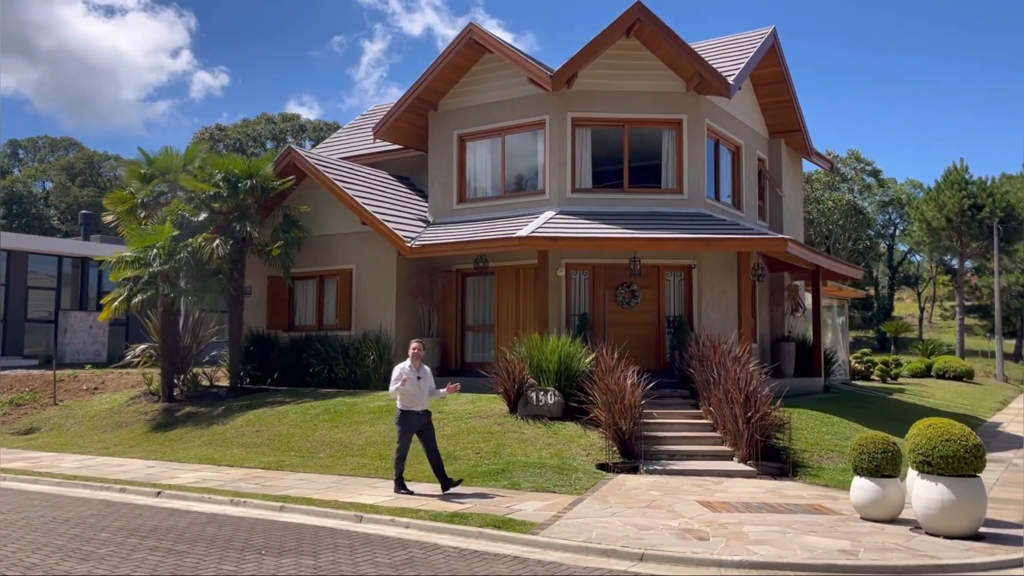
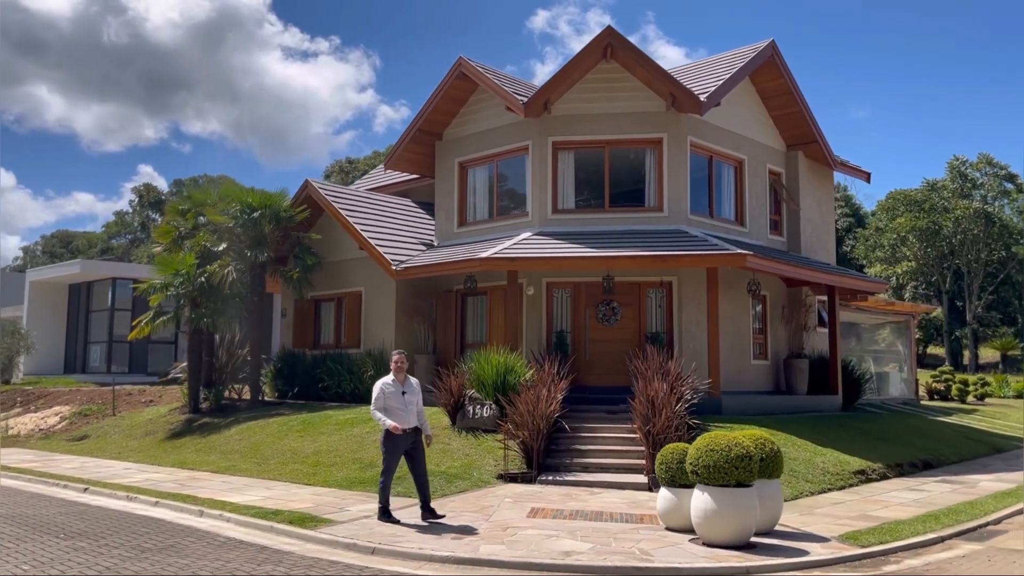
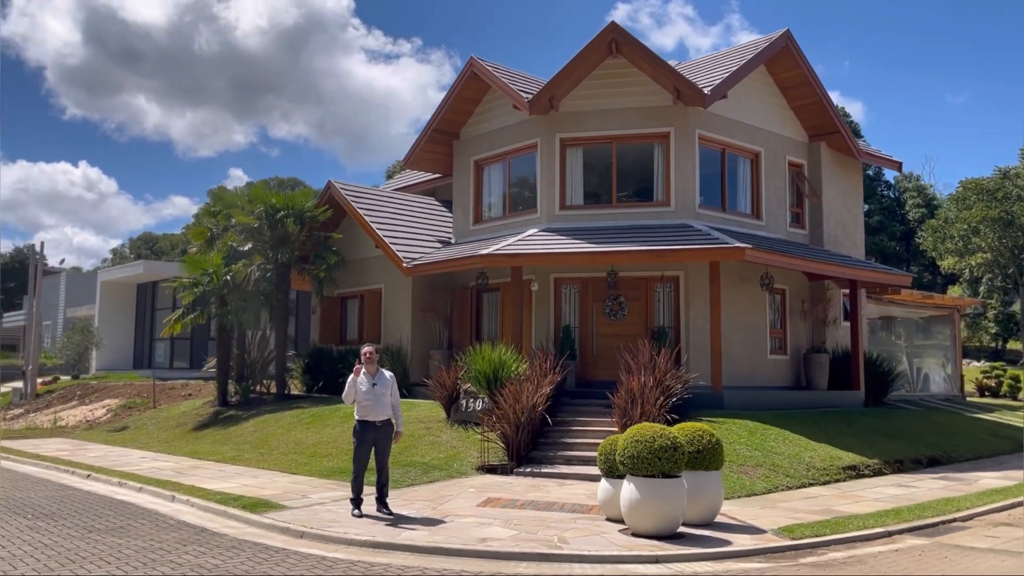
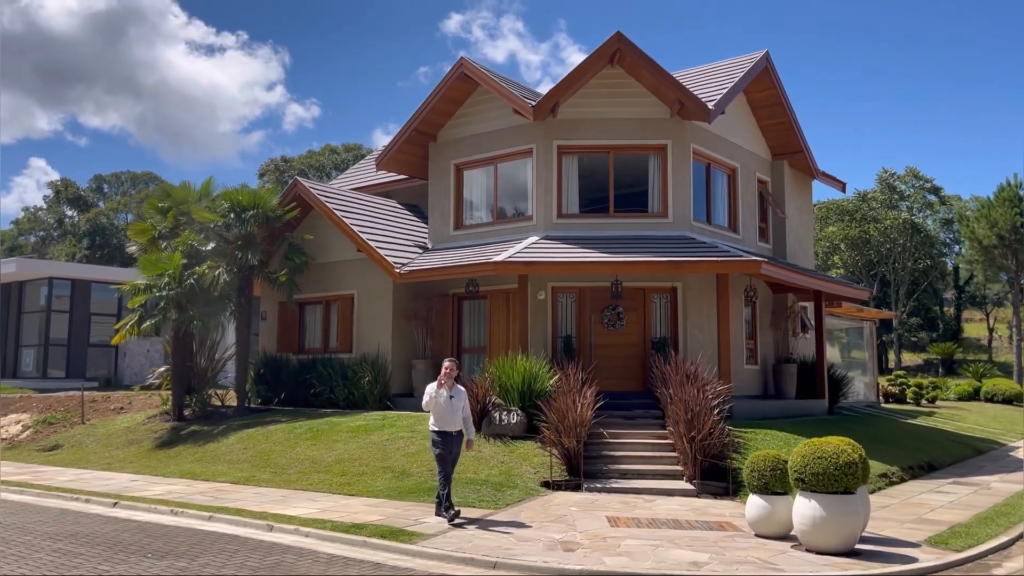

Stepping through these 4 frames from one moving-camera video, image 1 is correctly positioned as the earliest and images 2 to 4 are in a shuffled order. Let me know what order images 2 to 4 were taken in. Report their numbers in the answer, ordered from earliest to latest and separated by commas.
4, 2, 3
